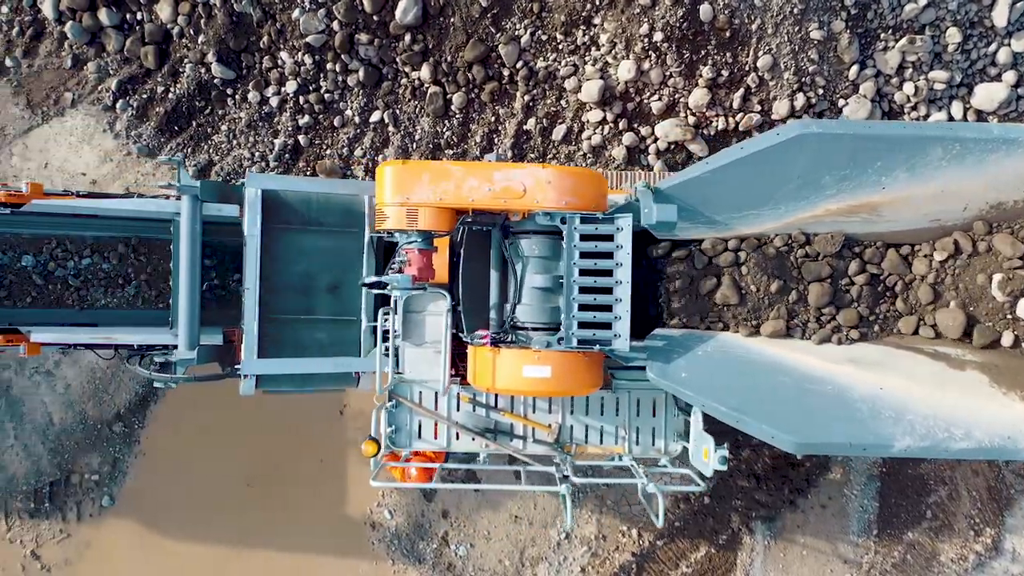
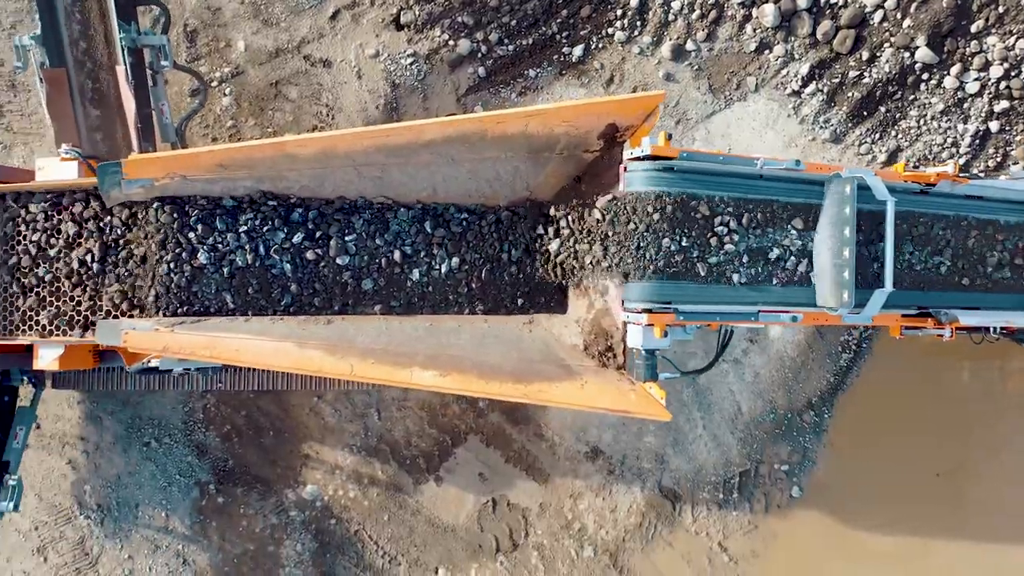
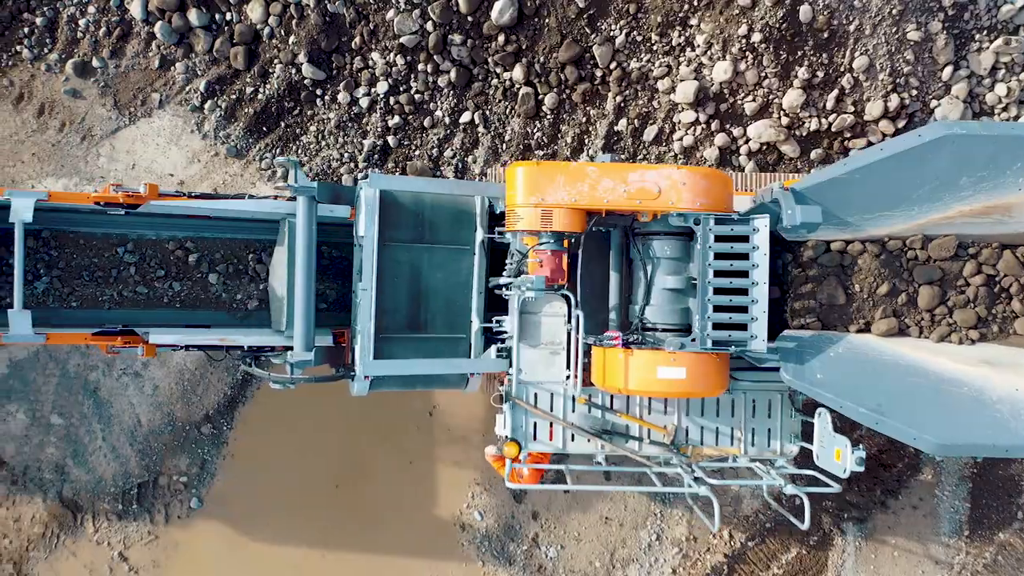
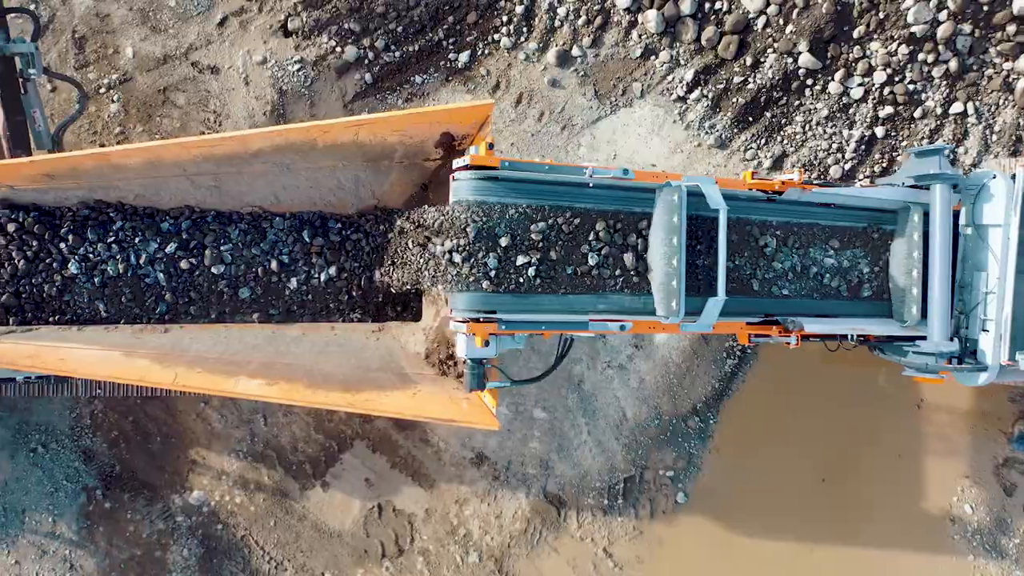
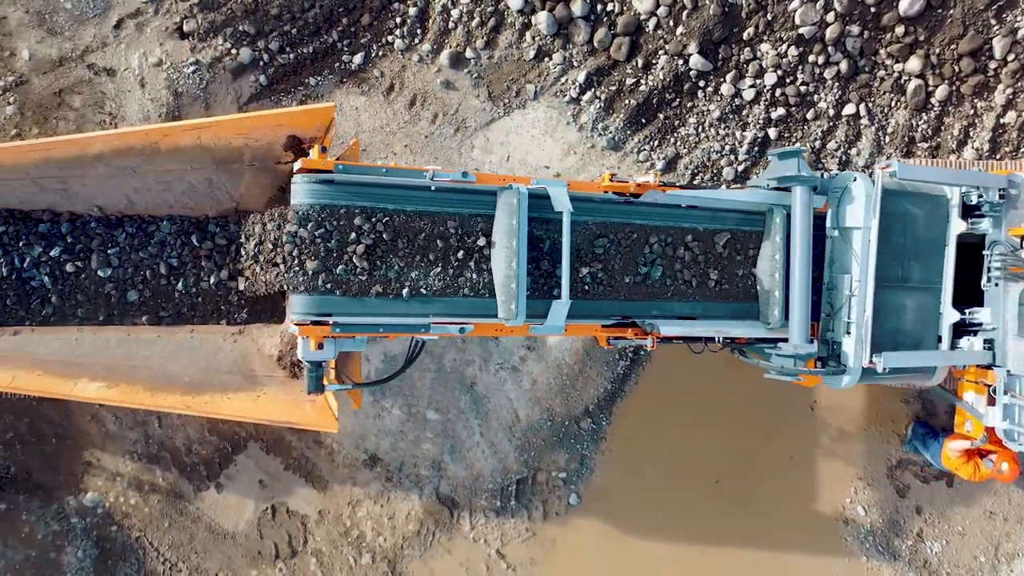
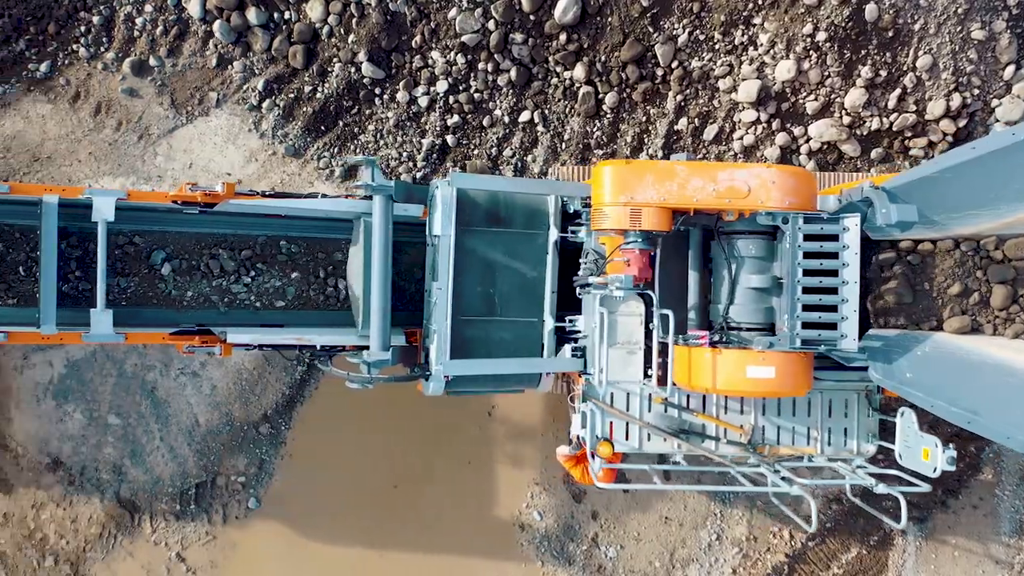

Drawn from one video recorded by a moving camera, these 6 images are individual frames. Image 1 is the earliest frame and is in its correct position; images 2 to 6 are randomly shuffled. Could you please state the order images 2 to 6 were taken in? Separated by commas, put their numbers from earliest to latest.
3, 6, 5, 4, 2
